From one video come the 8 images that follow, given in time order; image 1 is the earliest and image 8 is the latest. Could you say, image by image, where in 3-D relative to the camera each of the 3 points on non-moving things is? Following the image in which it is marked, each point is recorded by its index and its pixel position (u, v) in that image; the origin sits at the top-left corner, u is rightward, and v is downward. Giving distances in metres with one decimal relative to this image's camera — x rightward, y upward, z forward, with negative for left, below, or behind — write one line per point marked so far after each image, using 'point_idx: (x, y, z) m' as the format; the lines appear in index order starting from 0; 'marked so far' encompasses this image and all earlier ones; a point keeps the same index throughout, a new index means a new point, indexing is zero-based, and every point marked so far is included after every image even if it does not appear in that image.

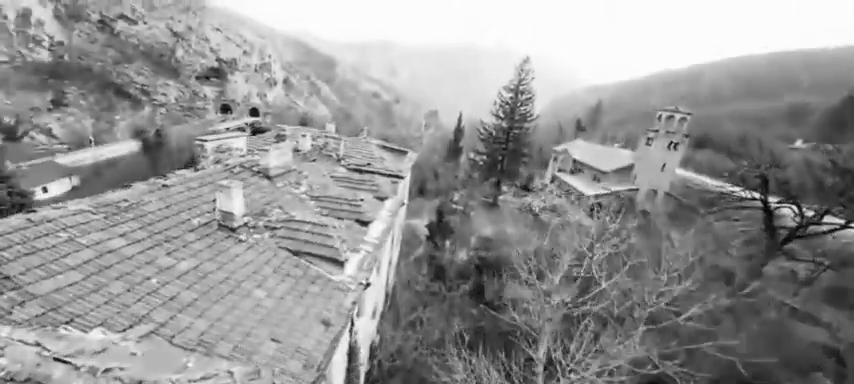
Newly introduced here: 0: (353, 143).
0: (-4.1, +2.6, +14.5) m
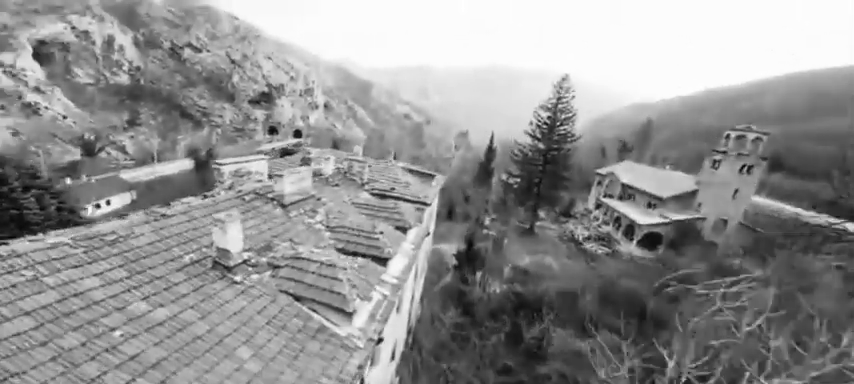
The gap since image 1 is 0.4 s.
0: (-2.6, +1.3, +13.7) m
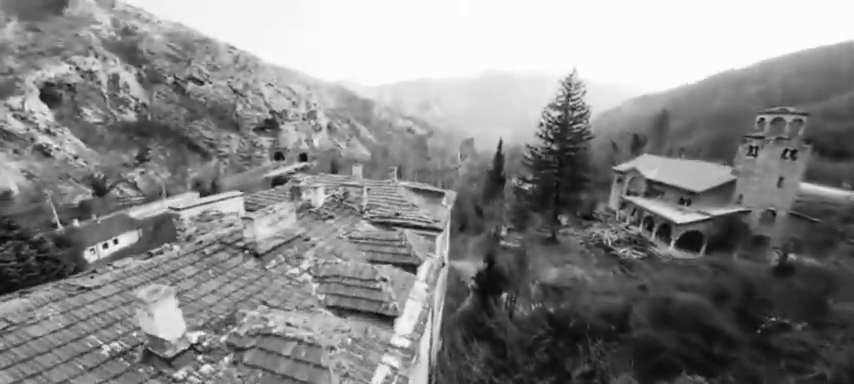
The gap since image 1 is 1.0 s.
0: (-2.2, +0.1, +12.0) m
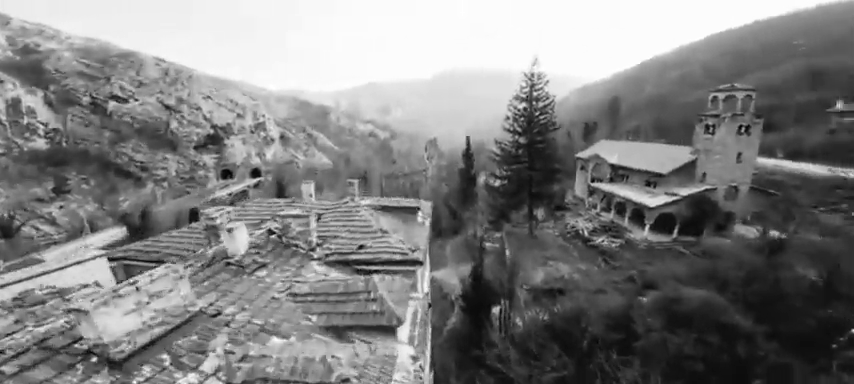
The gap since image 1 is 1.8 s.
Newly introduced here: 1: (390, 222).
0: (-3.2, -0.7, +9.3) m
1: (-1.2, -1.0, +9.2) m
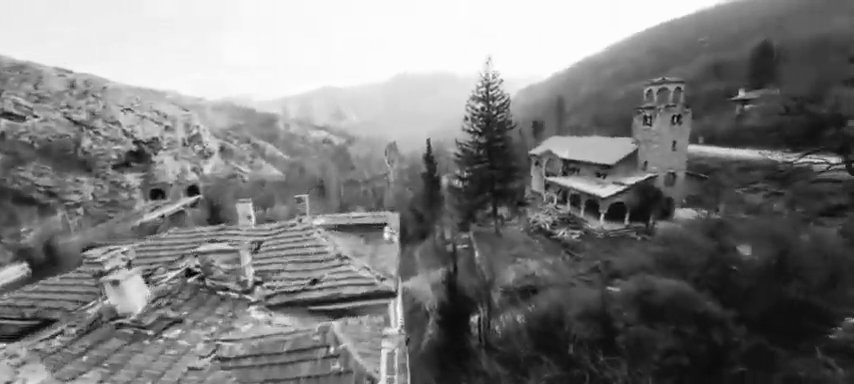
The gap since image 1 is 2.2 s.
0: (-4.2, -1.2, +7.6) m
1: (-2.2, -1.4, +7.8) m
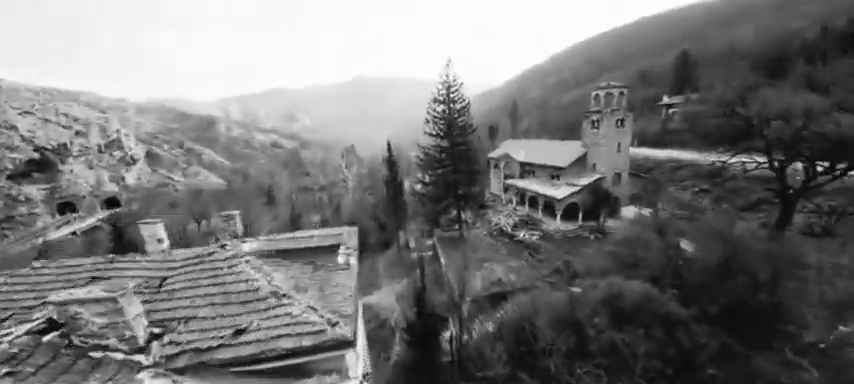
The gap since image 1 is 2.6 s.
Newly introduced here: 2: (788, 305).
0: (-5.0, -1.6, +5.8) m
1: (-3.0, -1.8, +6.2) m
2: (+12.5, -4.0, +9.1) m
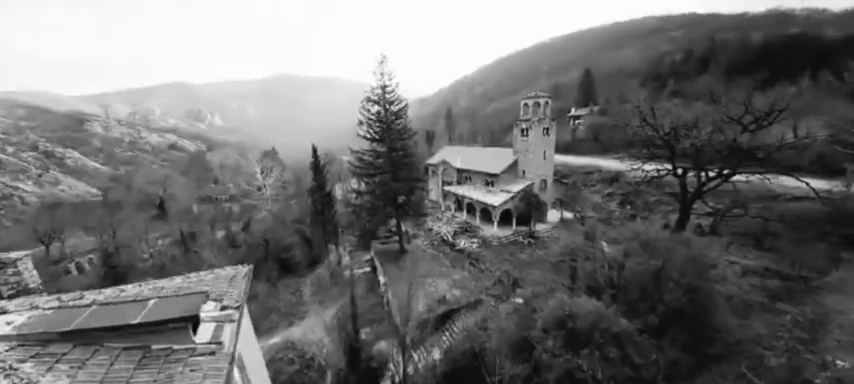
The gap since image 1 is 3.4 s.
0: (-5.8, -2.1, +2.5) m
1: (-4.0, -2.2, +3.4) m
2: (+10.5, -4.2, +9.7) m
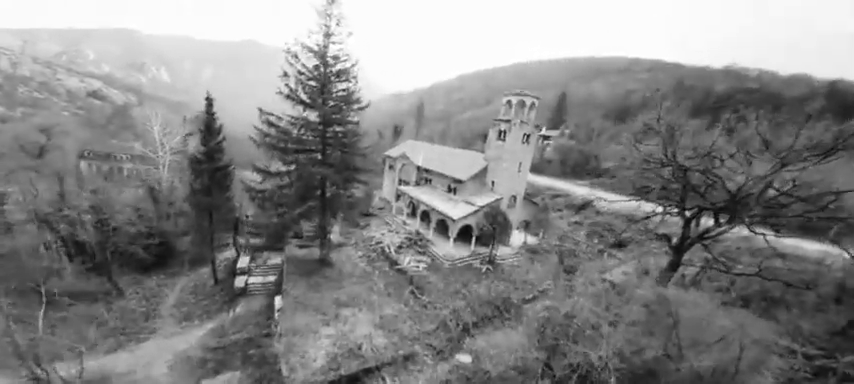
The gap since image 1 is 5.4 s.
0: (-6.9, -1.0, -3.4) m
1: (-5.3, -1.4, -2.3) m
2: (+7.8, -5.5, +5.9) m
